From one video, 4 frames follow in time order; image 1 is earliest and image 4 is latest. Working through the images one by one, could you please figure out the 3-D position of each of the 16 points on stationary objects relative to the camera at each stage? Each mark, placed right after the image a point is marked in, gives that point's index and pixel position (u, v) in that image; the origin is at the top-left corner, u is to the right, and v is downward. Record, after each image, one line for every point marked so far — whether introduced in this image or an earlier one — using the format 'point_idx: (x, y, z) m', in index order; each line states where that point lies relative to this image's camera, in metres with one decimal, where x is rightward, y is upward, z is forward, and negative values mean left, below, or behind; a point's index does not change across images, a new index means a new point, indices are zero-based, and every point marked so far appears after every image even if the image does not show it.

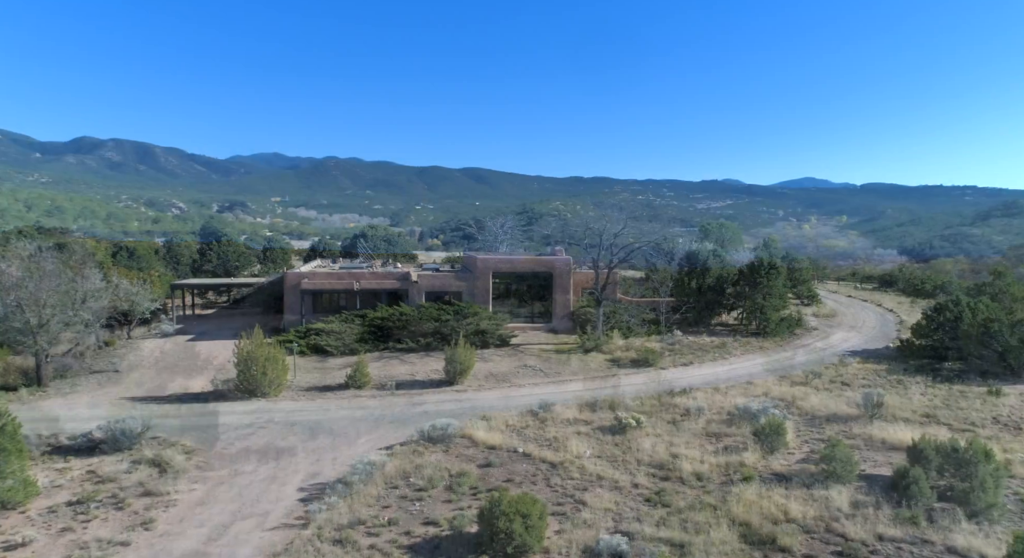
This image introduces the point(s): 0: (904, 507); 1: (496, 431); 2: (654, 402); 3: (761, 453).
0: (+5.1, -2.9, +8.6) m
1: (-0.3, -2.9, +12.6) m
2: (+3.2, -2.8, +15.0) m
3: (+4.1, -2.9, +10.9) m
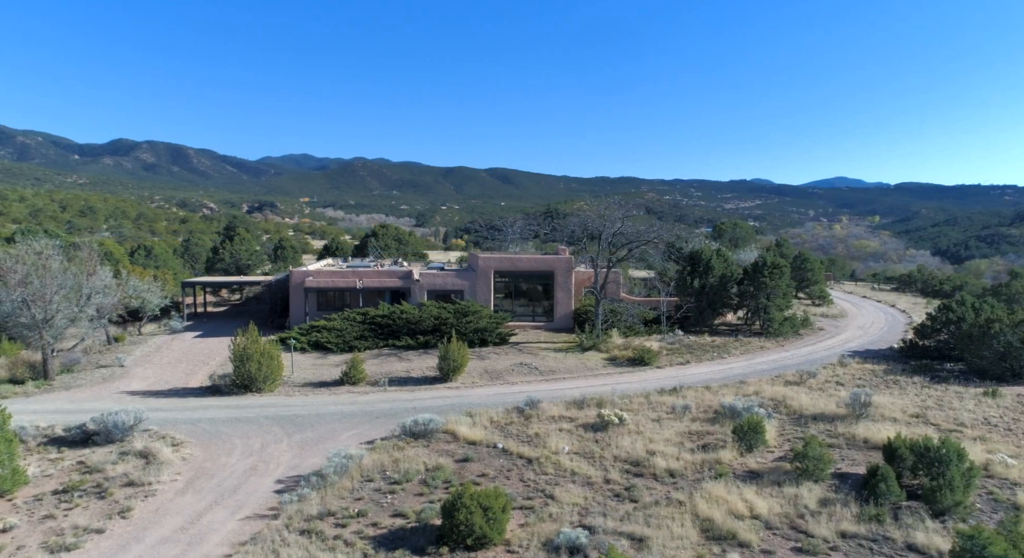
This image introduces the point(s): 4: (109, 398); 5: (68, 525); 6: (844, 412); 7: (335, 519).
0: (+4.6, -2.9, +8.6) m
1: (-0.6, -2.8, +12.7) m
2: (+3.0, -2.8, +15.0) m
3: (+3.8, -2.8, +10.9) m
4: (-10.5, -3.1, +17.3) m
5: (-5.8, -3.2, +8.7) m
6: (+6.9, -2.8, +13.9) m
7: (-2.3, -3.1, +8.5) m
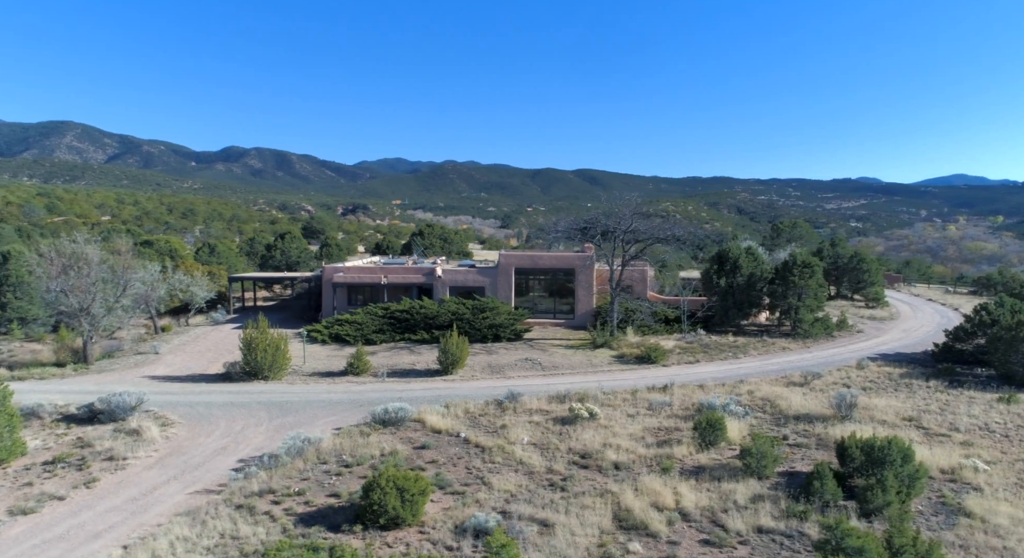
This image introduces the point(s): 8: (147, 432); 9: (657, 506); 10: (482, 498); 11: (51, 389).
0: (+3.7, -2.8, +8.4) m
1: (-1.2, -2.7, +13.0) m
2: (+2.6, -2.7, +15.0) m
3: (+3.0, -2.7, +10.8) m
4: (-10.6, -2.8, +18.5) m
5: (-6.8, -3.0, +9.5) m
6: (+6.4, -2.7, +13.5) m
7: (-3.2, -2.9, +8.9) m
8: (-6.8, -2.8, +12.3) m
9: (+1.8, -2.9, +8.4) m
10: (-0.4, -2.9, +8.8) m
11: (-12.2, -2.9, +17.6) m
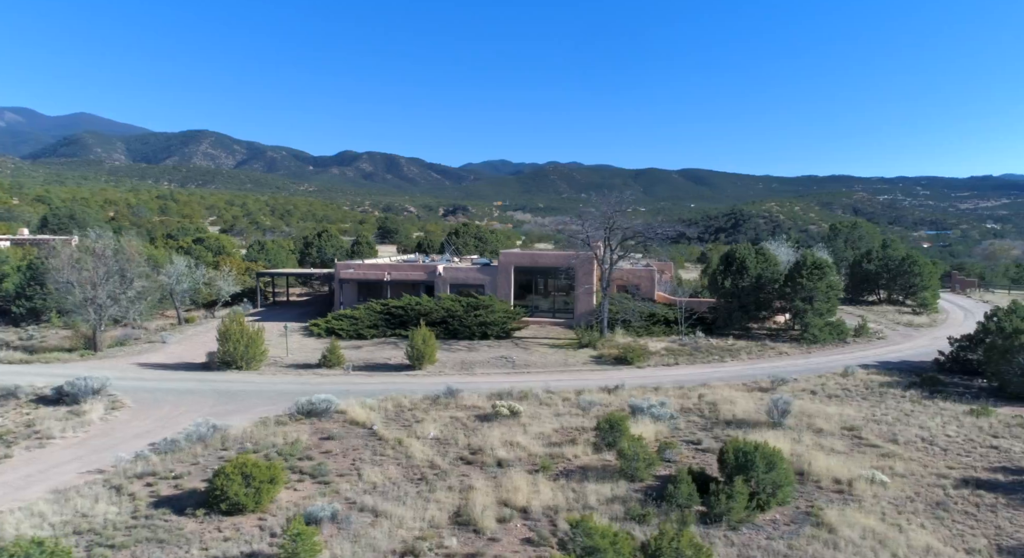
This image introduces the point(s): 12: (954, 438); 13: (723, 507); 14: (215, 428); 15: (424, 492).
0: (+1.7, -2.8, +8.2) m
1: (-2.7, -2.6, +13.2) m
2: (+1.2, -2.6, +14.9) m
3: (+1.3, -2.7, +10.7) m
4: (-11.6, -2.6, +19.5) m
5: (-8.6, -2.9, +10.2) m
6: (+4.9, -2.7, +13.0) m
7: (-5.1, -2.8, +9.4) m
8: (-8.3, -2.7, +13.0) m
9: (-0.1, -2.8, +8.4) m
10: (-2.3, -2.8, +9.0) m
11: (-13.2, -2.7, +18.8) m
12: (+8.3, -3.0, +12.6) m
13: (+2.5, -2.7, +7.9) m
14: (-5.1, -2.6, +11.5) m
15: (-1.1, -2.8, +8.8) m
